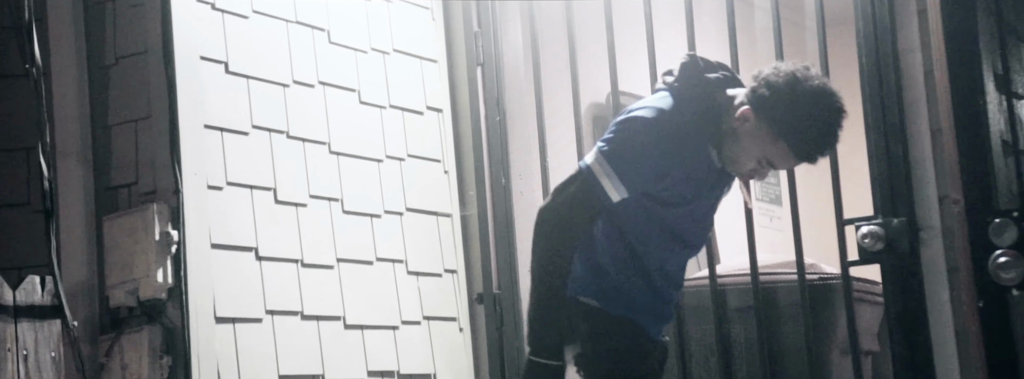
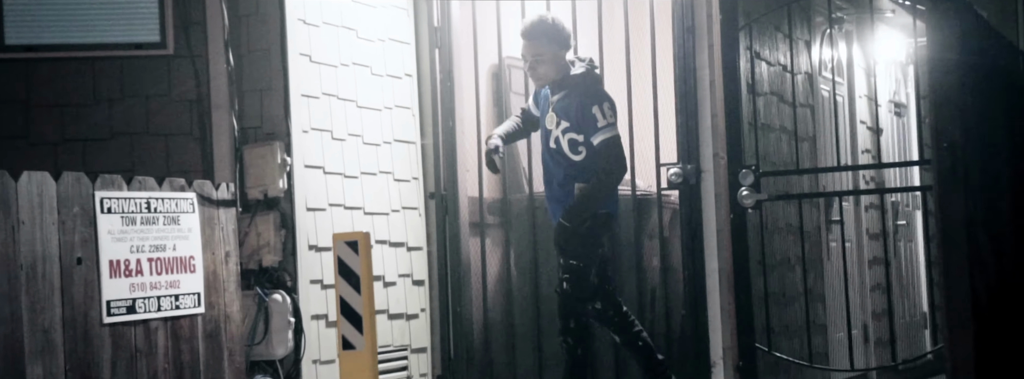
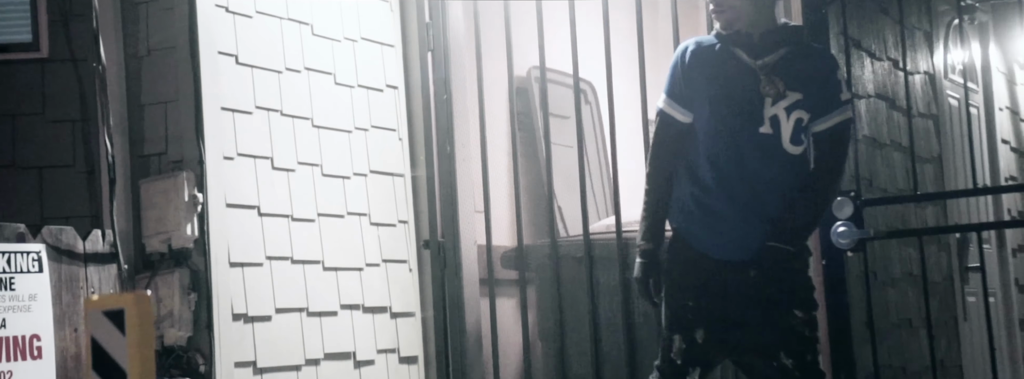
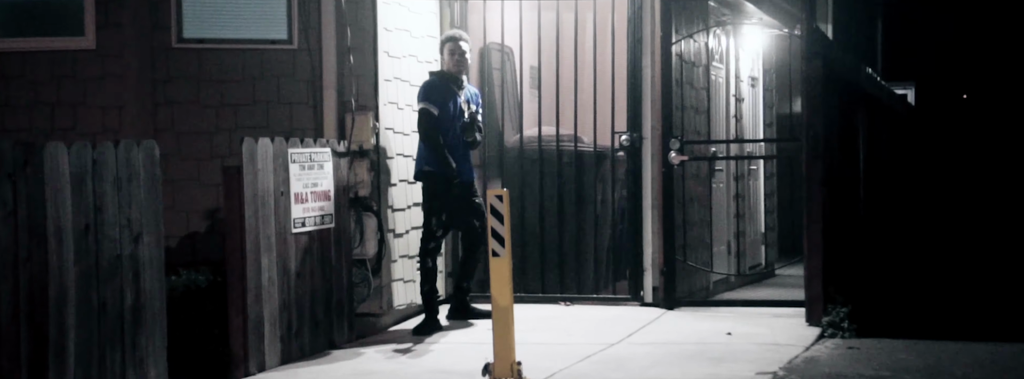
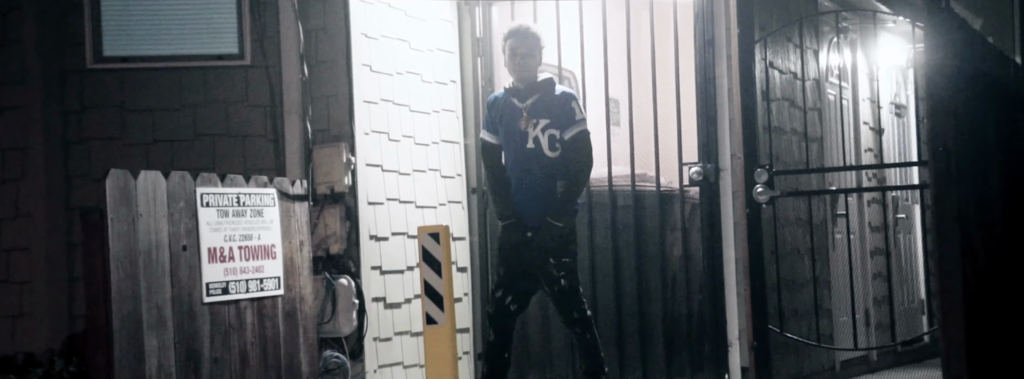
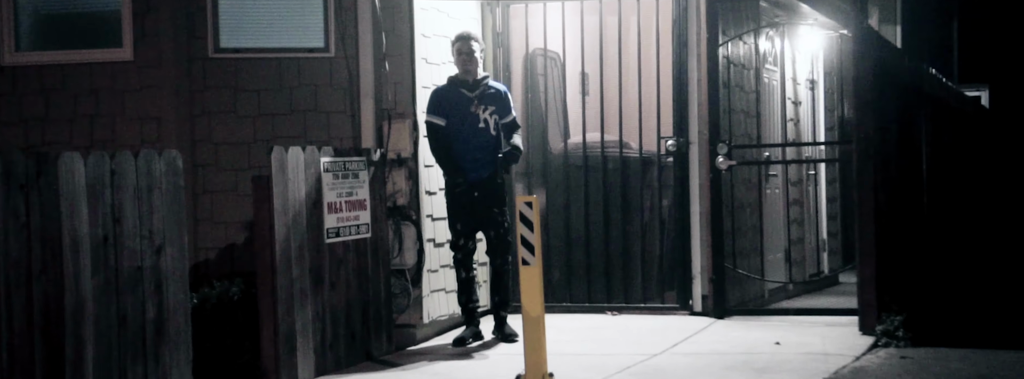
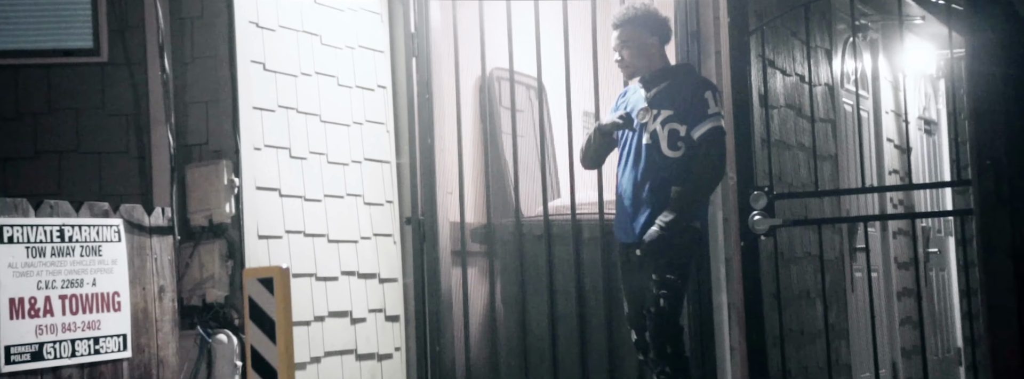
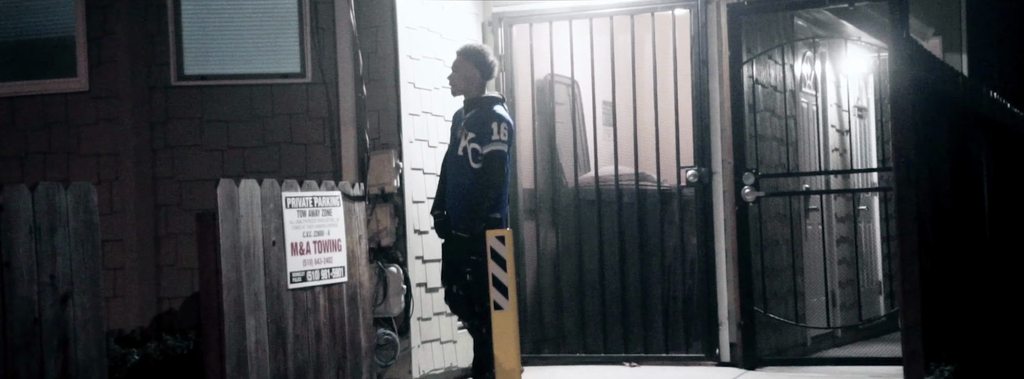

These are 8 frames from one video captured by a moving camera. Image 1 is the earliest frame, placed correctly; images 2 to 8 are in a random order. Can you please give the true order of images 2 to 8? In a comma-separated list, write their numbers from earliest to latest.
3, 7, 2, 5, 8, 6, 4
